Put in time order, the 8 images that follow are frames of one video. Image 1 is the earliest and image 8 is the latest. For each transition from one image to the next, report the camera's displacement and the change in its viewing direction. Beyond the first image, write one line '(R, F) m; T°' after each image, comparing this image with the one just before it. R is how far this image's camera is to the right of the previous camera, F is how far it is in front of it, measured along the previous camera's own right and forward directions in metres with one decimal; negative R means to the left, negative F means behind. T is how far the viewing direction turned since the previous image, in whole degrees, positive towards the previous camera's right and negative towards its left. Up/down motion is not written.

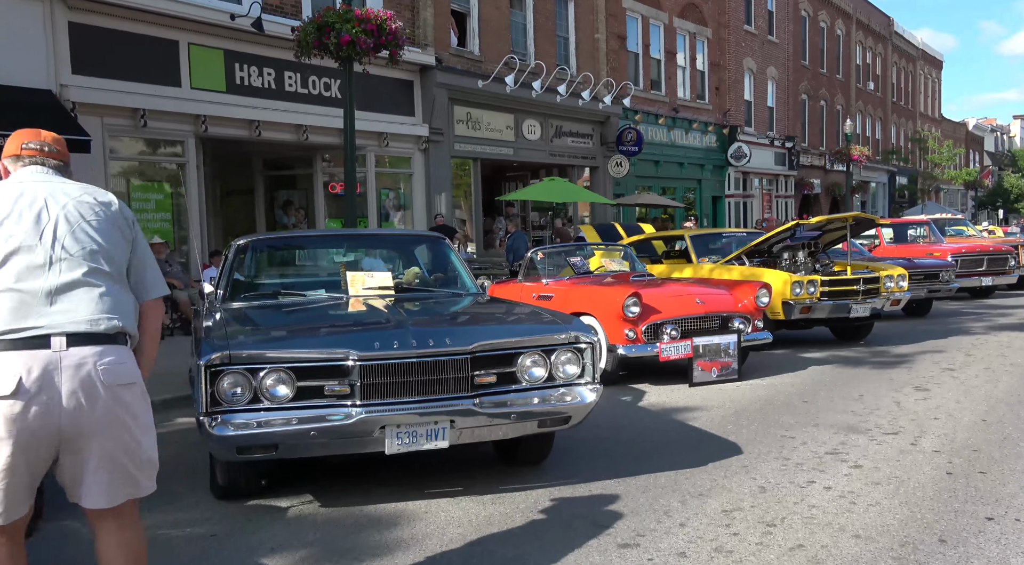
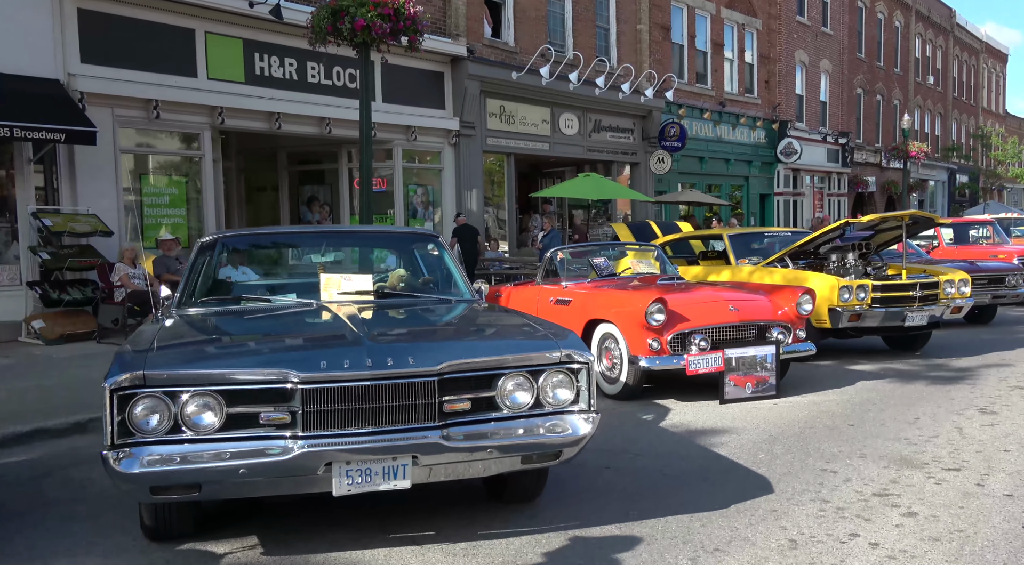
(+0.3, +0.7) m; -3°
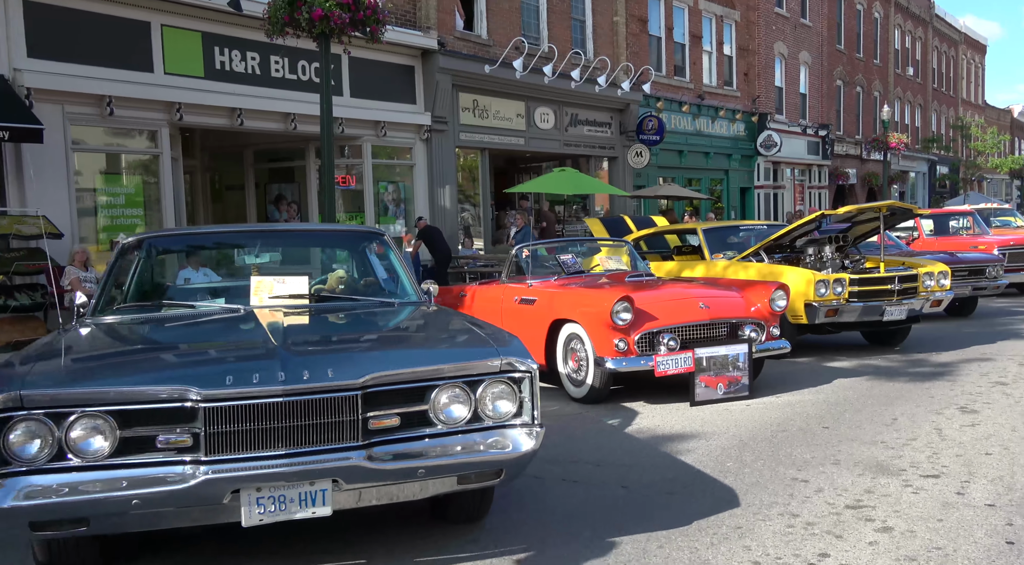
(+0.2, +0.3) m; +1°
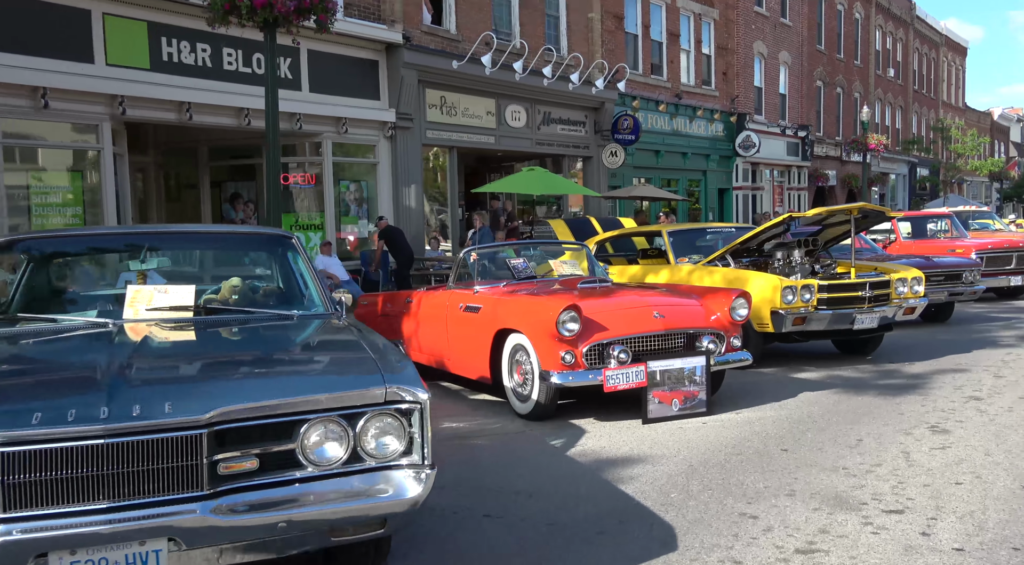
(+0.3, +0.5) m; +1°
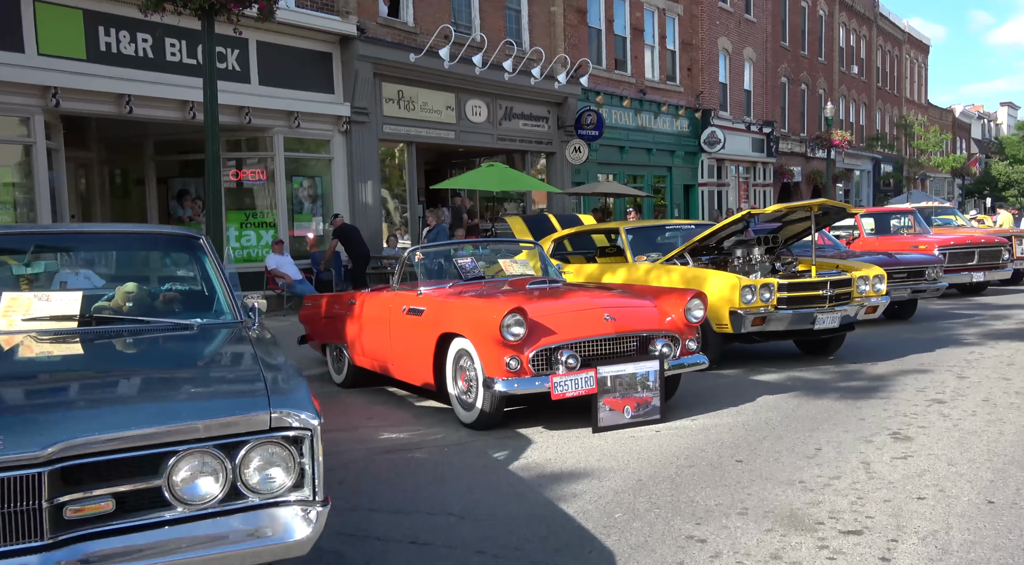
(+0.2, +0.4) m; +2°
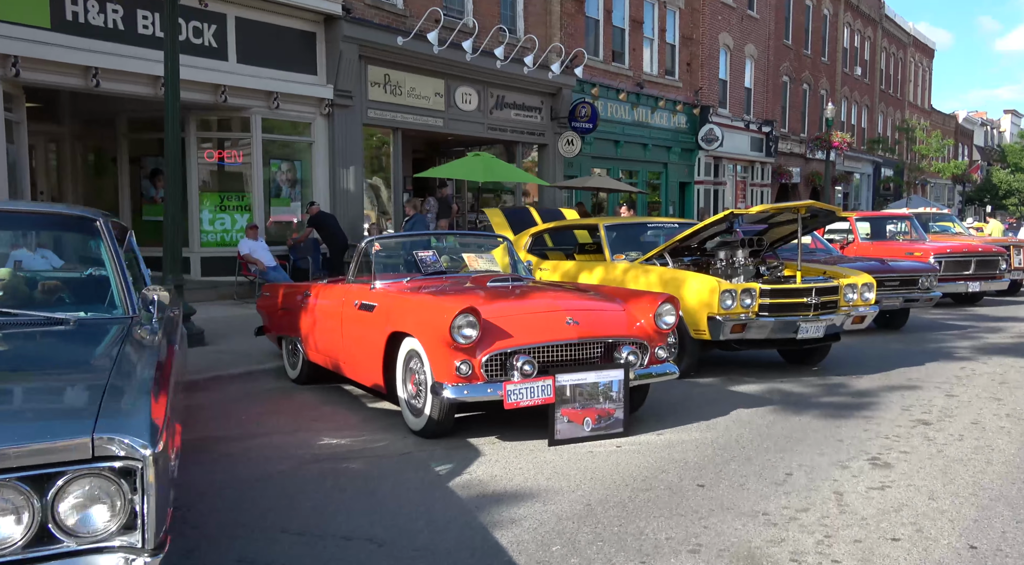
(+0.3, +0.4) m; 0°
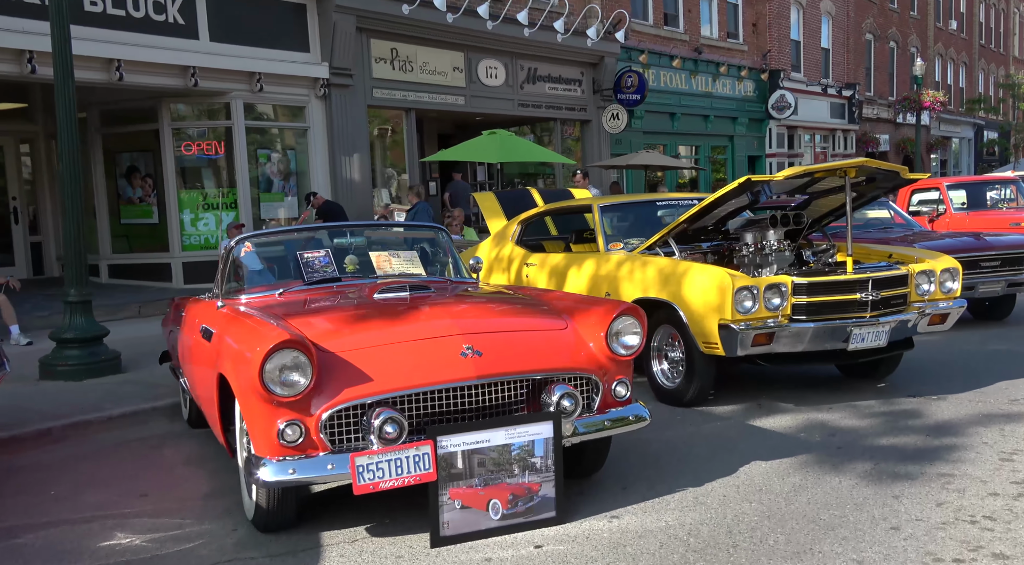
(+1.0, +1.8) m; -6°
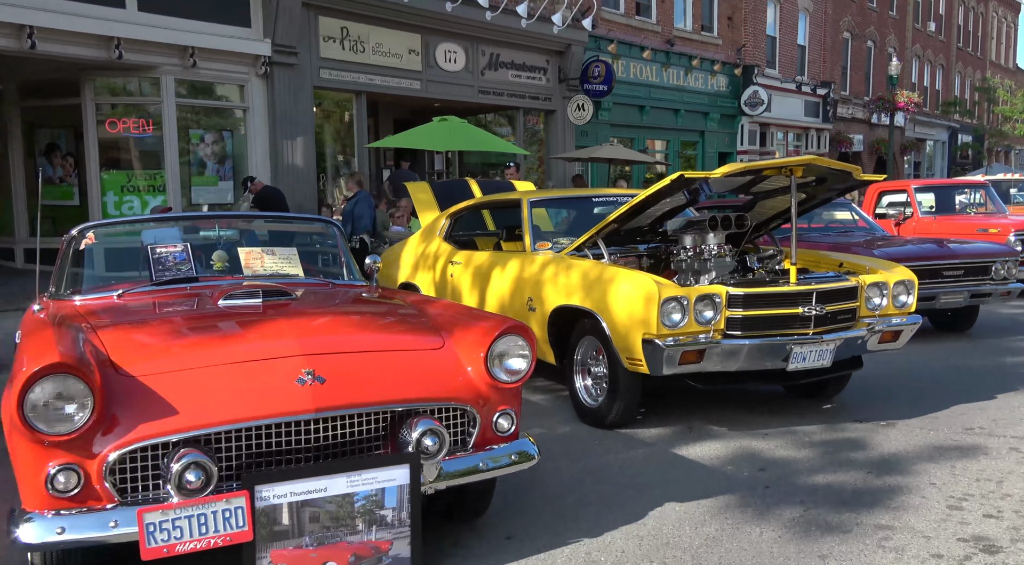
(+0.5, +0.6) m; +2°
